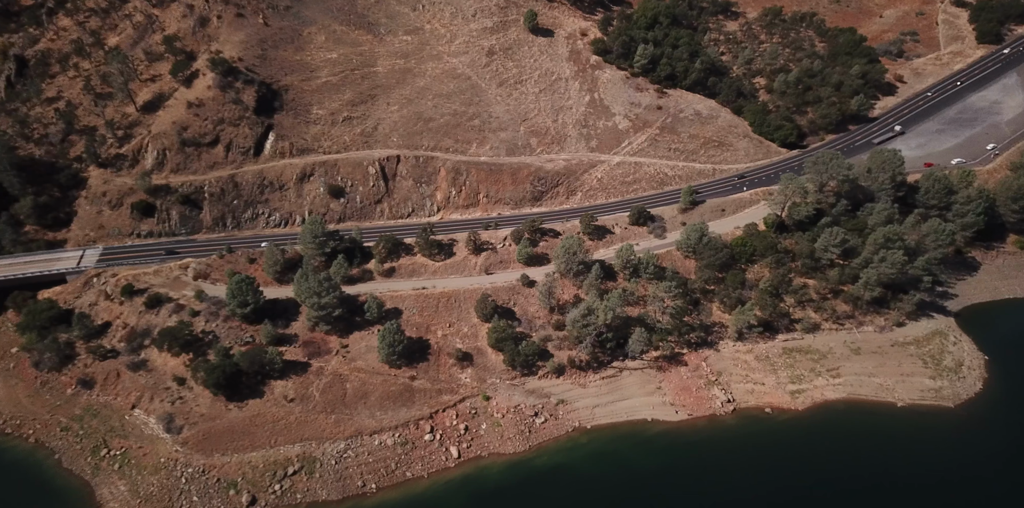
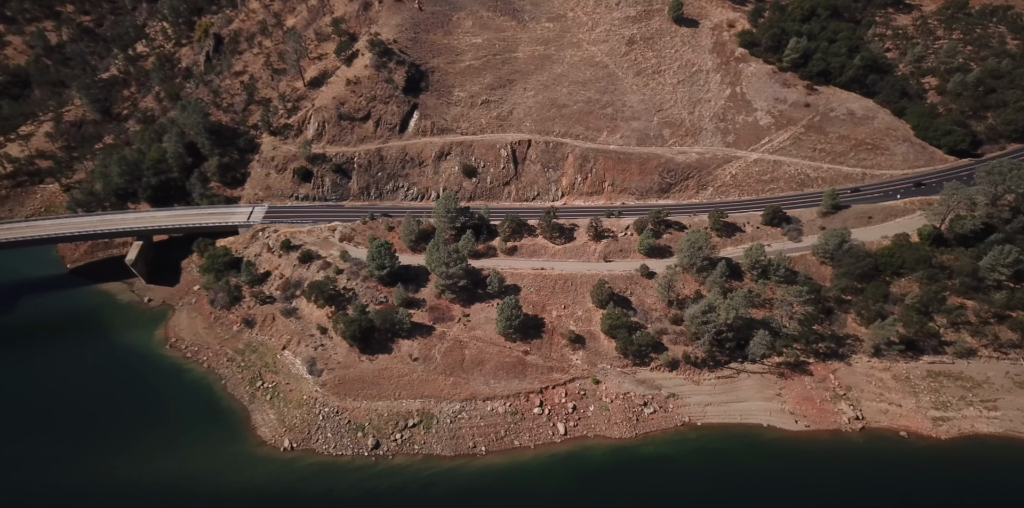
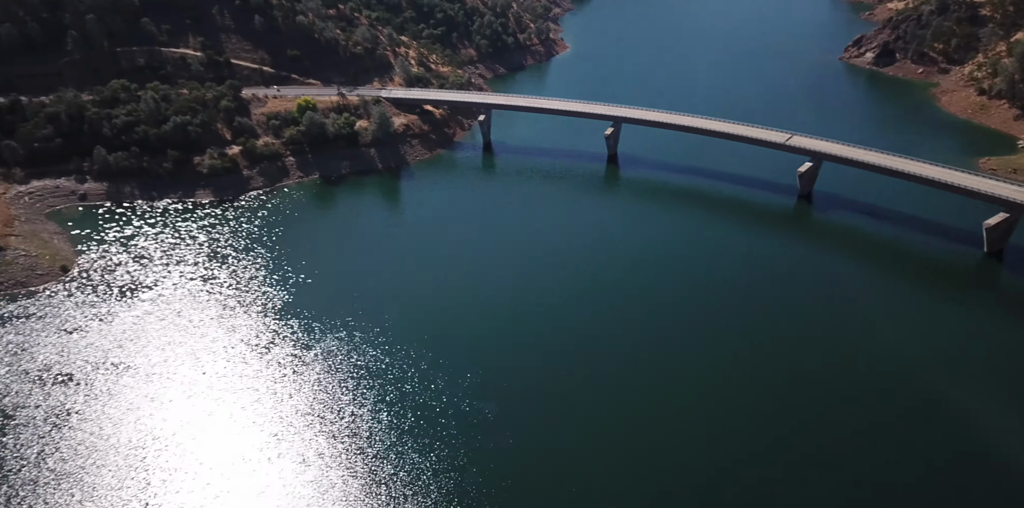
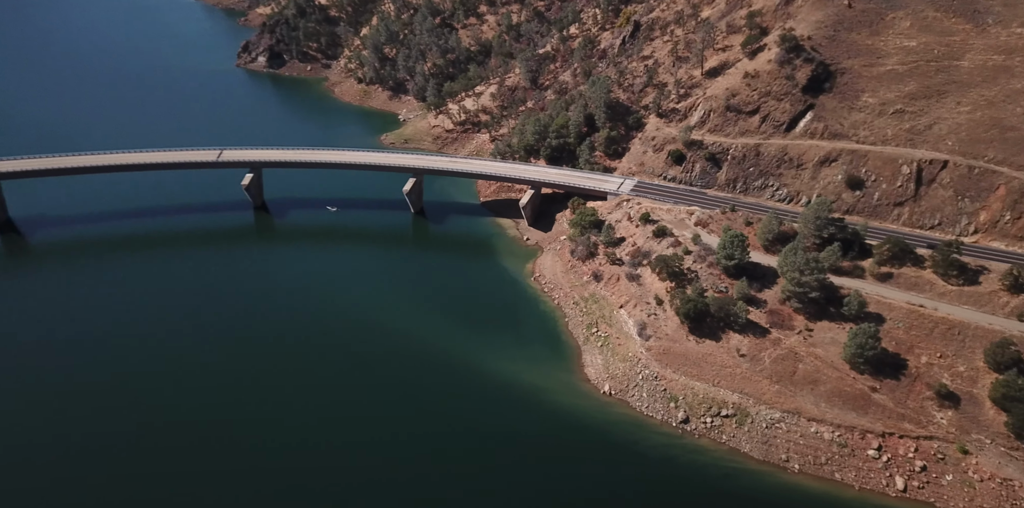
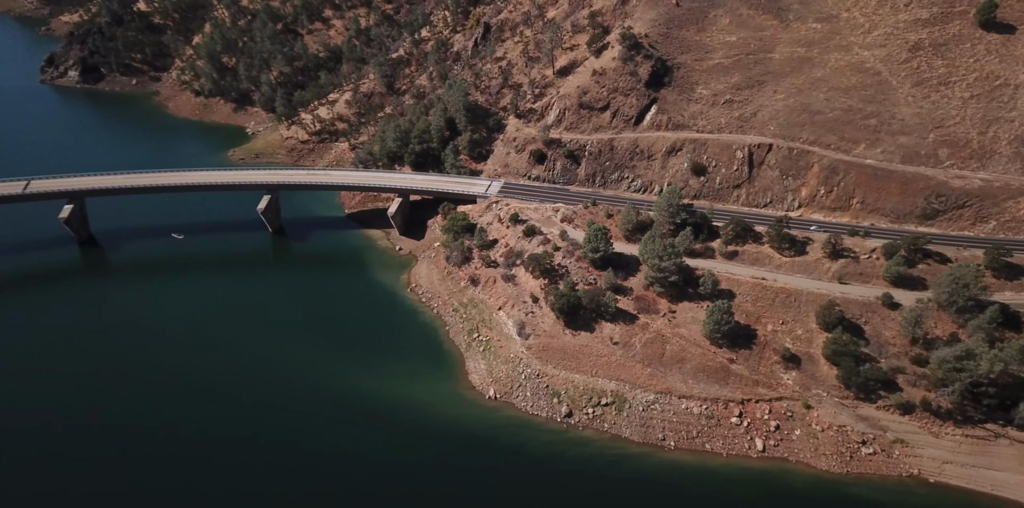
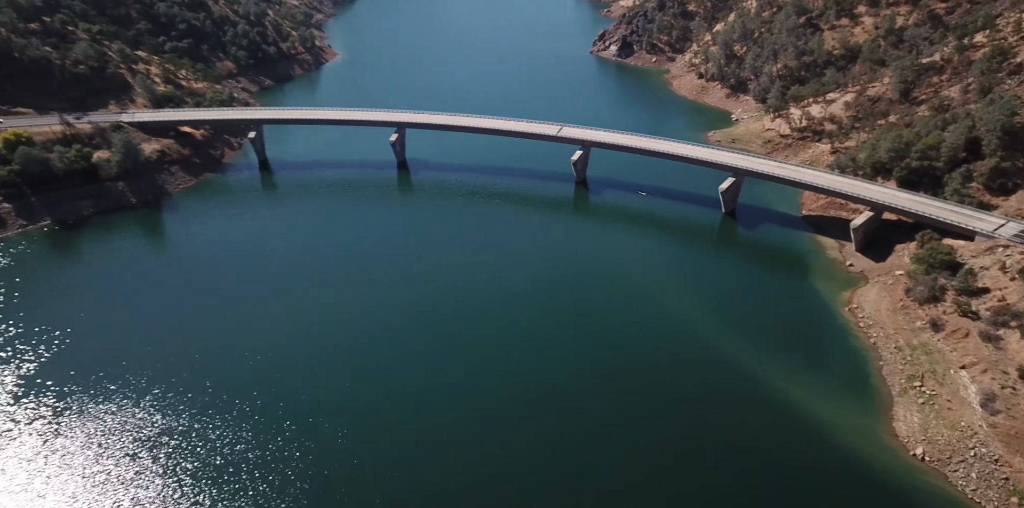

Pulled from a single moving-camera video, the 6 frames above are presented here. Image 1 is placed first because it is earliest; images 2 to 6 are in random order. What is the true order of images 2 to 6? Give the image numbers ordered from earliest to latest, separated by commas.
2, 5, 4, 6, 3
